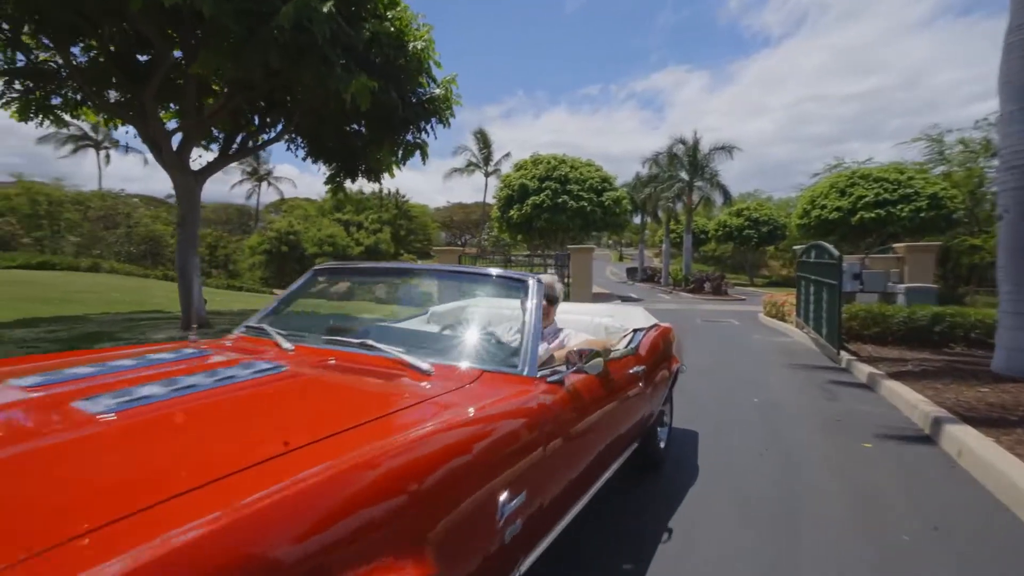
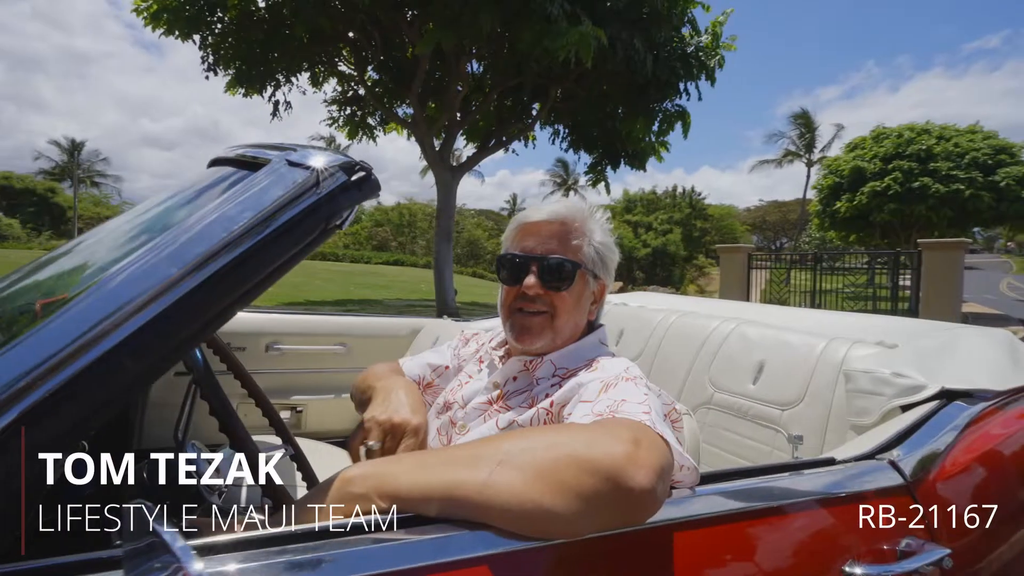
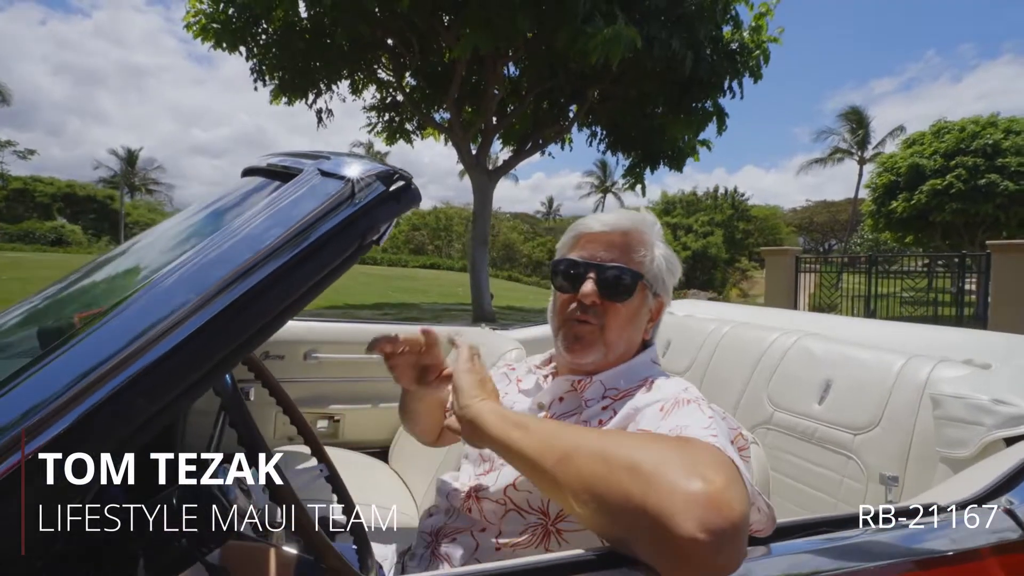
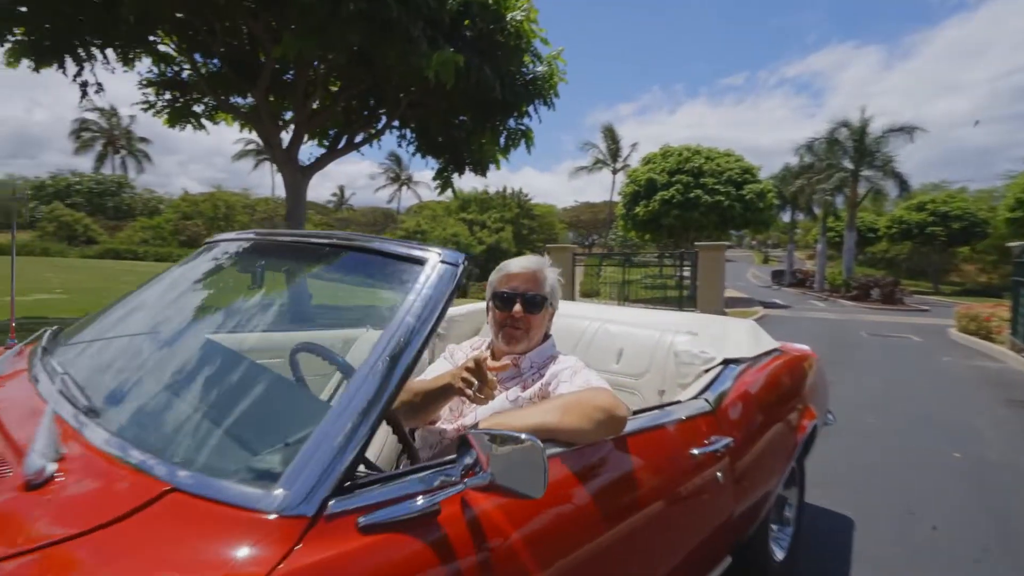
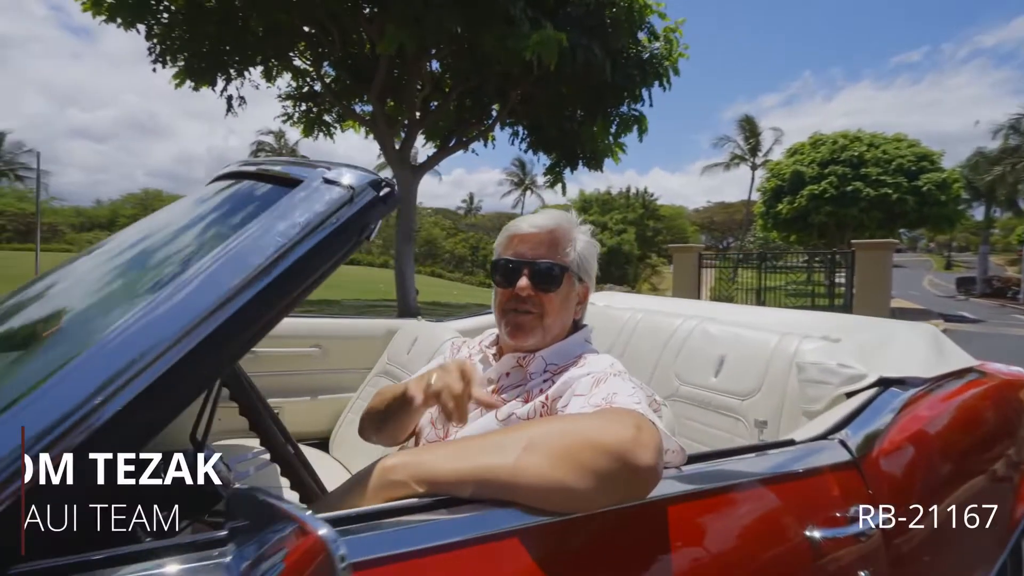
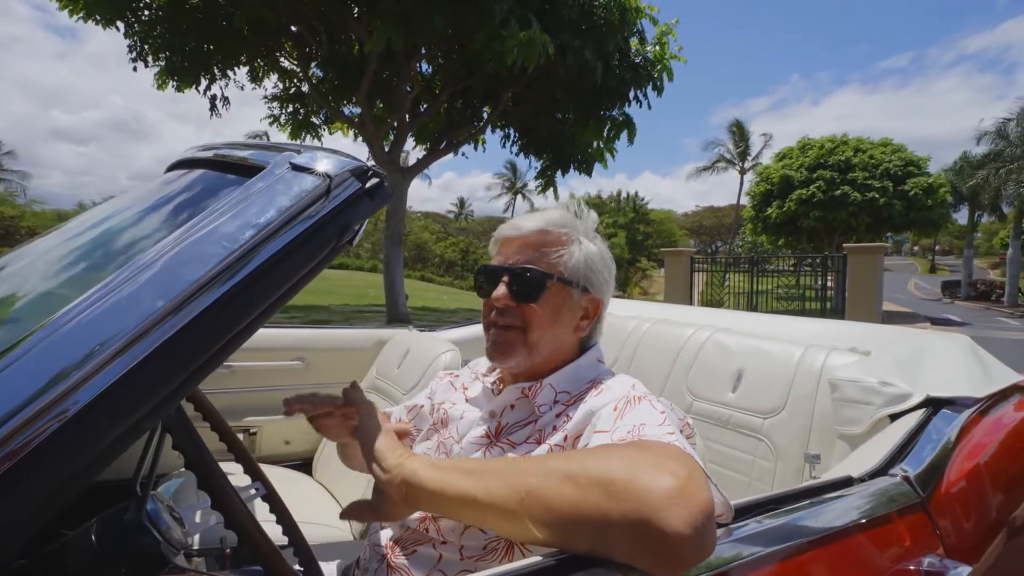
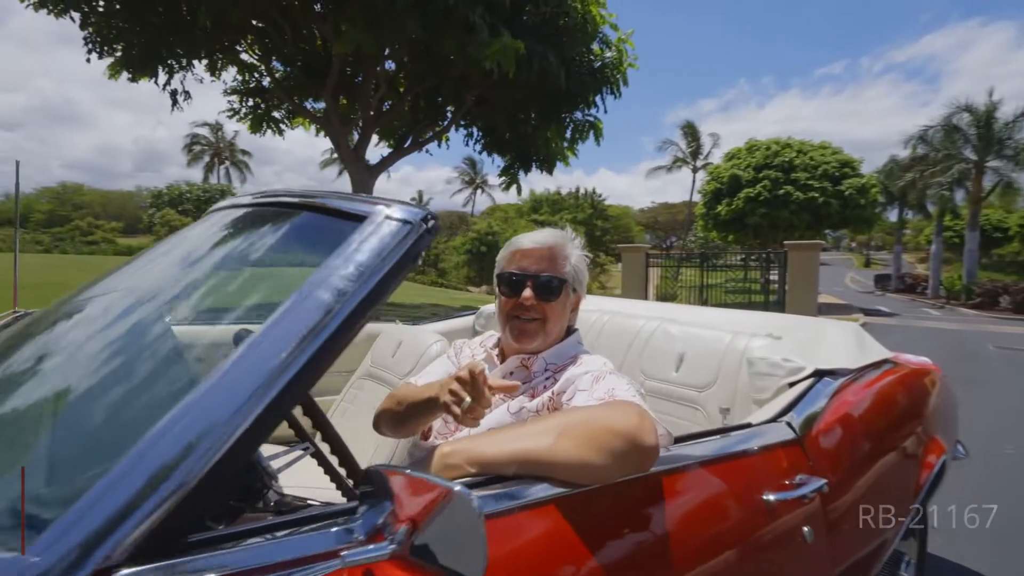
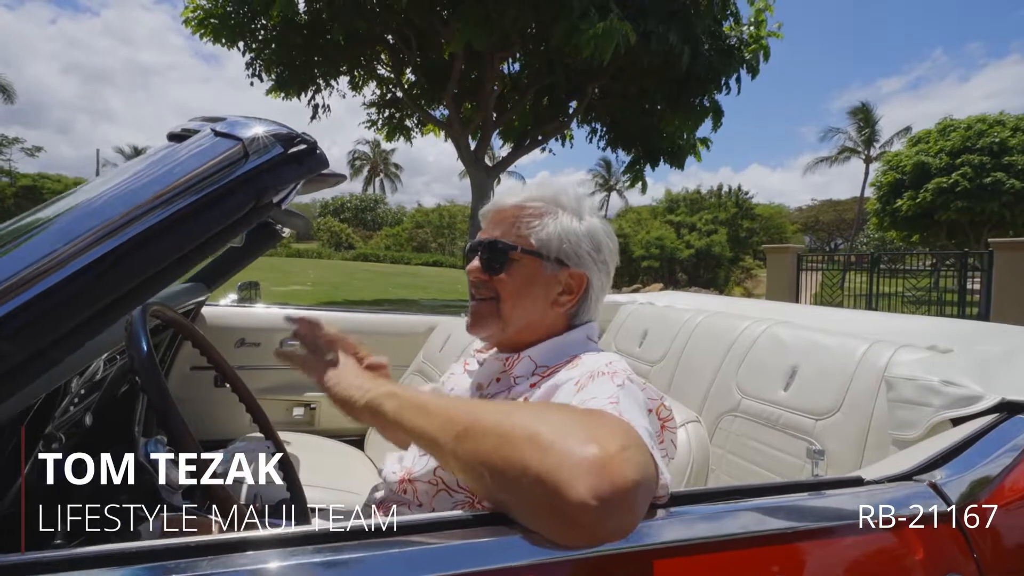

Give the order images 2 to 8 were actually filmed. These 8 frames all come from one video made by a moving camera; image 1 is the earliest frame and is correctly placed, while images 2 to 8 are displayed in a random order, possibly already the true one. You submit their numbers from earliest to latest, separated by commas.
4, 7, 5, 2, 8, 3, 6
